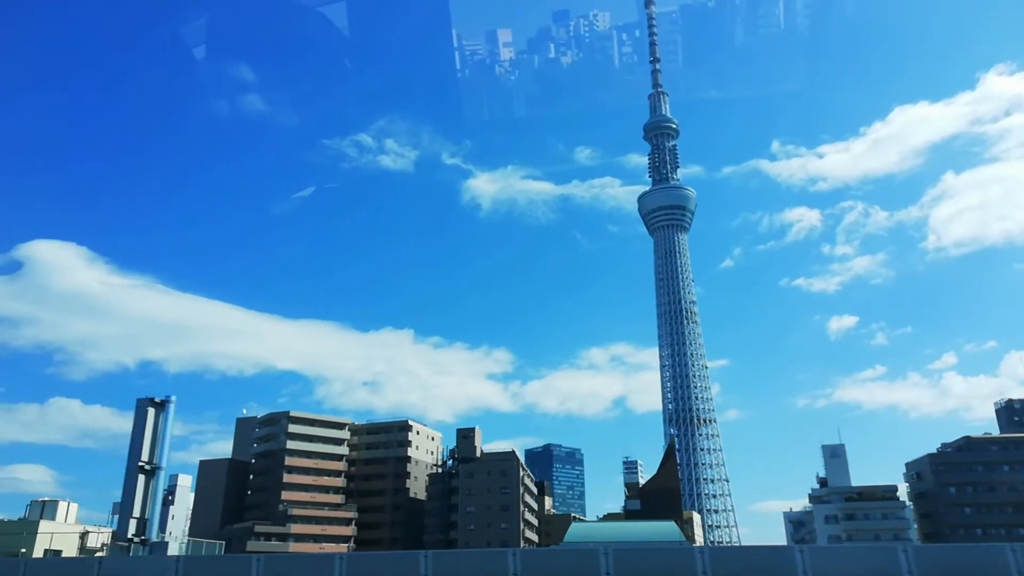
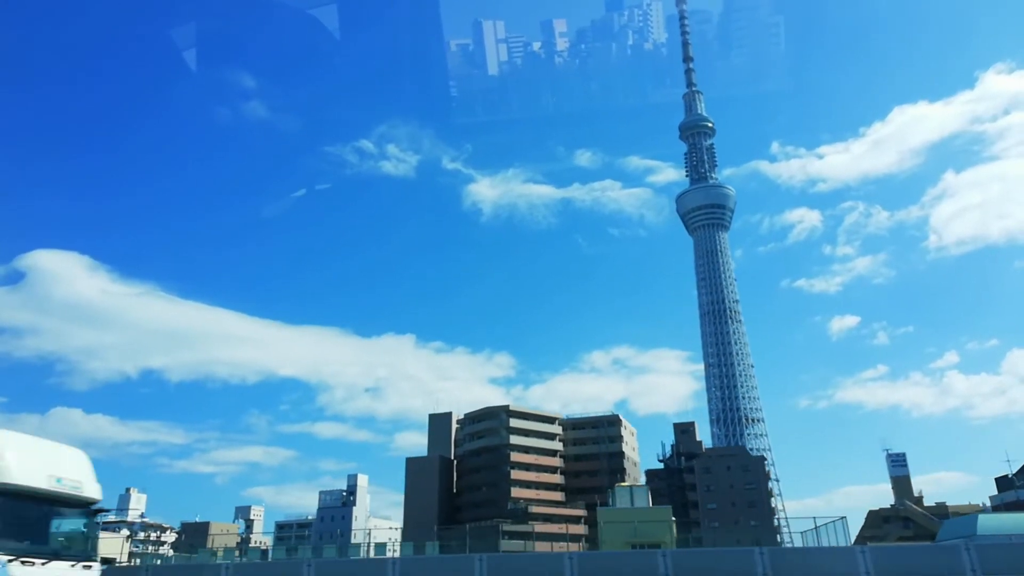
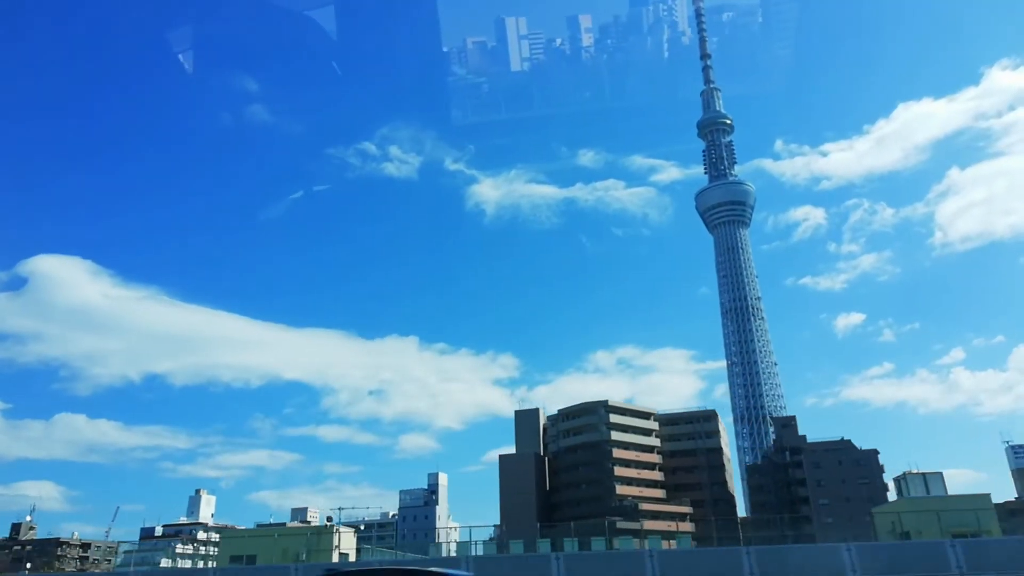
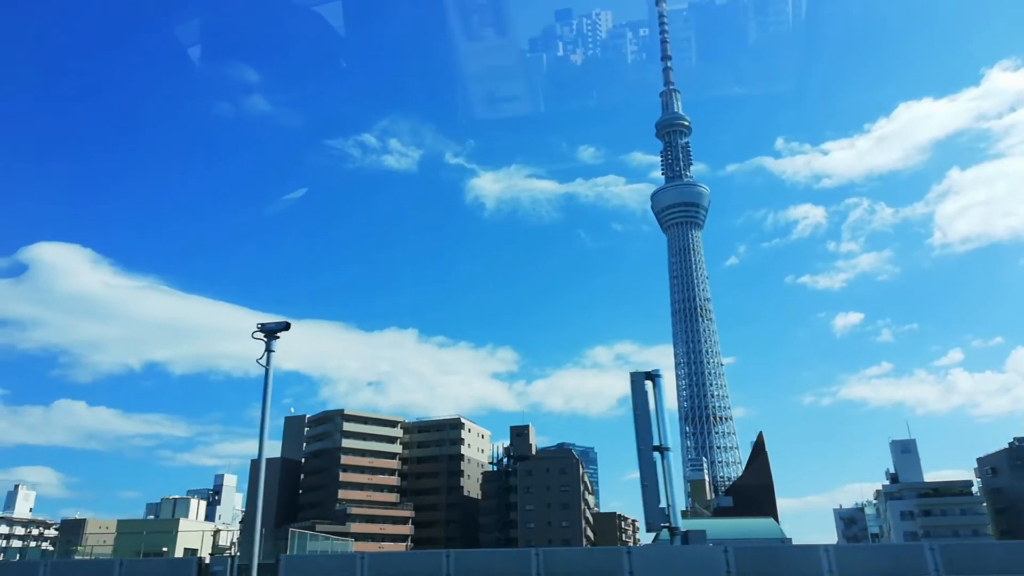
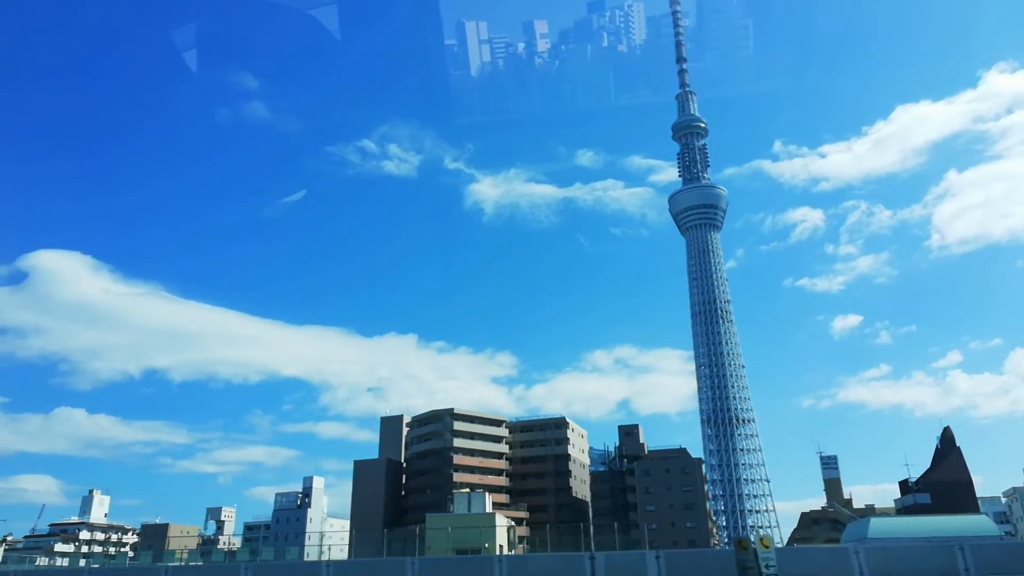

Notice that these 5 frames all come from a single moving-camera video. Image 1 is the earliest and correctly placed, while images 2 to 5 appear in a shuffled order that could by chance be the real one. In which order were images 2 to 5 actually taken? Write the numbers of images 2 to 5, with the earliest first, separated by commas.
4, 5, 2, 3
